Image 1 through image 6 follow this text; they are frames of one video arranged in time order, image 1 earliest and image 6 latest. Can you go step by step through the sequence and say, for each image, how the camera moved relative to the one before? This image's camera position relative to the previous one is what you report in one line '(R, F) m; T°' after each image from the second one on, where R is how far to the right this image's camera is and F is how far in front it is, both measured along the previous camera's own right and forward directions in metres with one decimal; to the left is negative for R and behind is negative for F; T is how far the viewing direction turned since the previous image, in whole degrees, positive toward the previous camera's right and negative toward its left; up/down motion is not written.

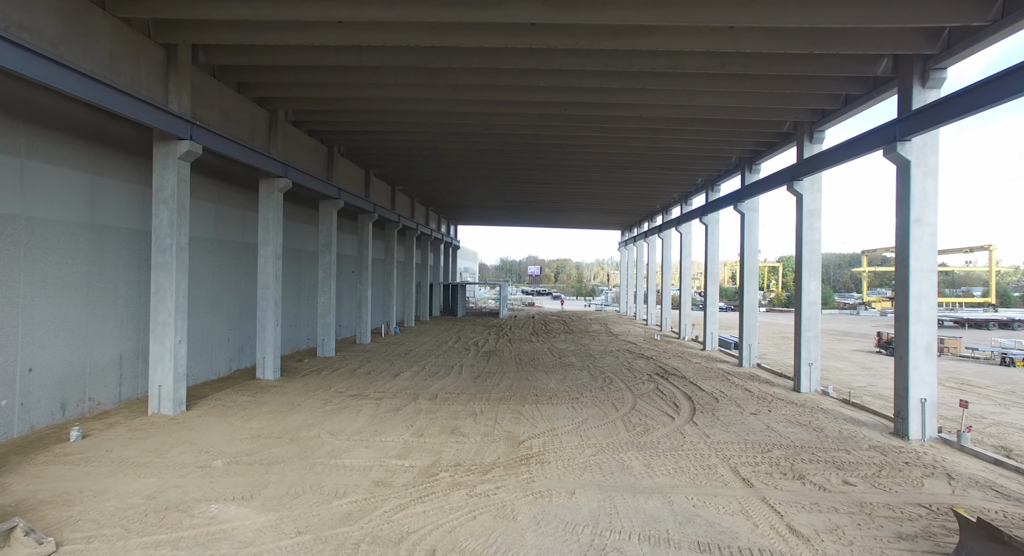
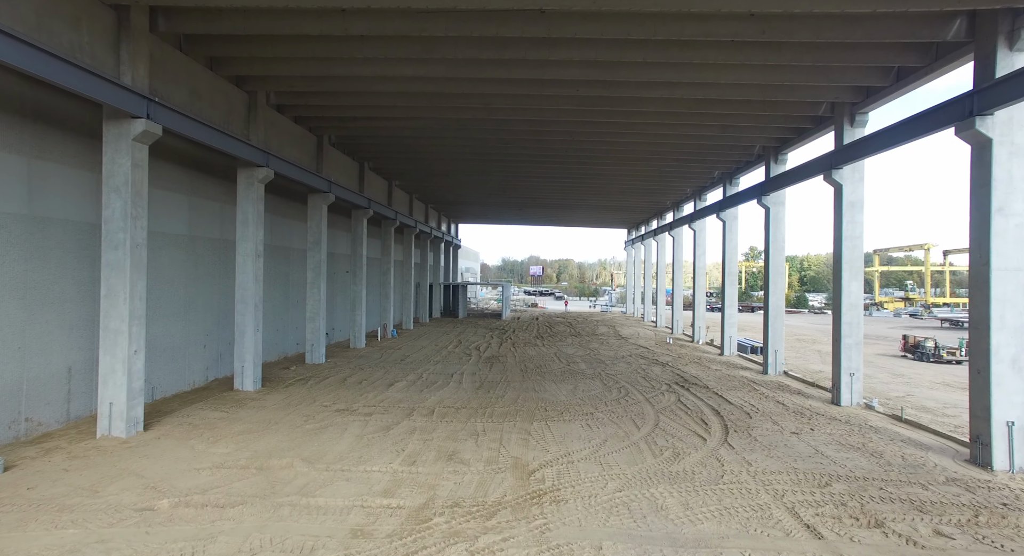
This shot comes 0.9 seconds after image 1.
(-0.1, +1.0) m; 0°
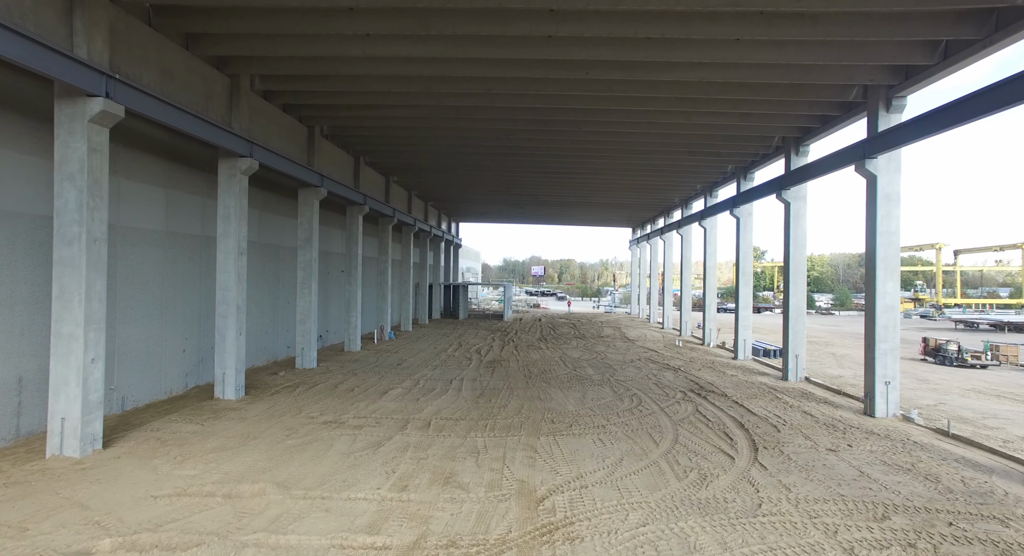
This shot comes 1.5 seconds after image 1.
(0.0, +0.8) m; 0°
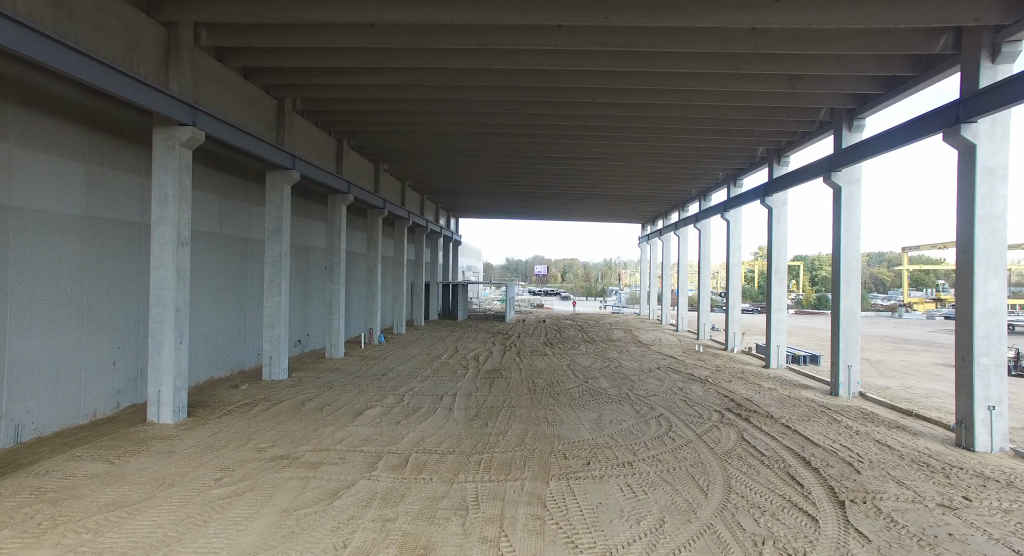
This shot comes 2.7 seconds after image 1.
(0.0, +1.7) m; 0°
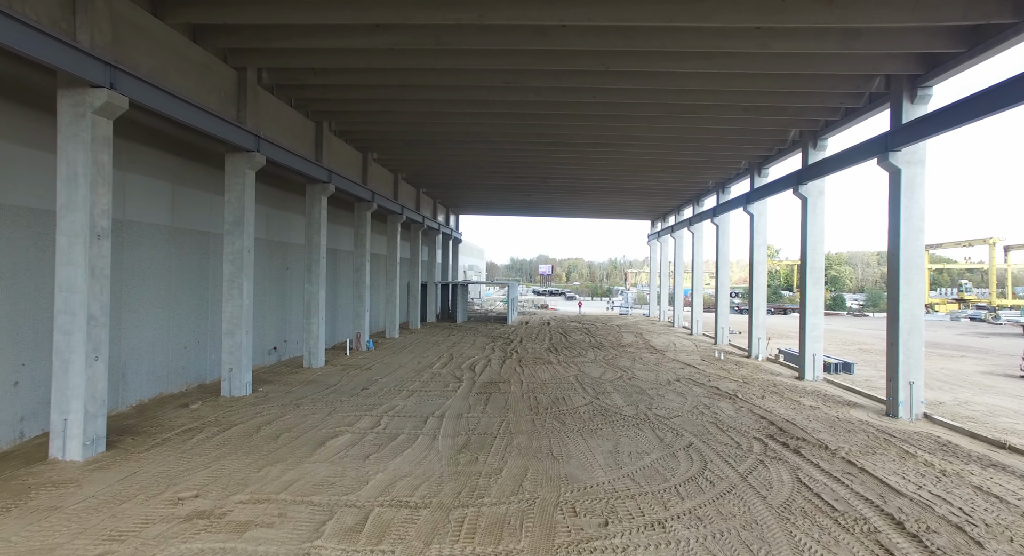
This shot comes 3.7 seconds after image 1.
(+0.1, +1.5) m; 0°
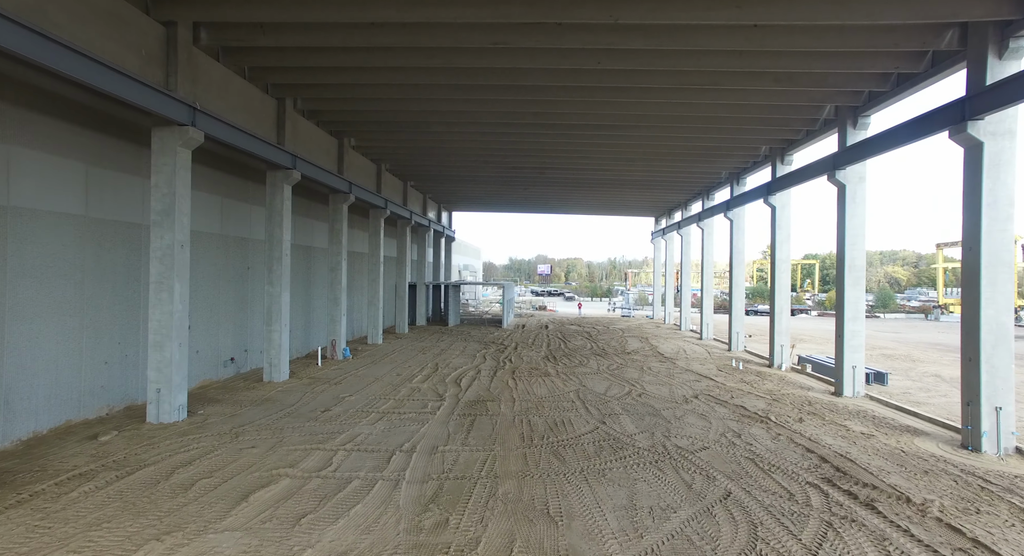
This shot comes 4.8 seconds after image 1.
(+0.2, +1.6) m; 0°
